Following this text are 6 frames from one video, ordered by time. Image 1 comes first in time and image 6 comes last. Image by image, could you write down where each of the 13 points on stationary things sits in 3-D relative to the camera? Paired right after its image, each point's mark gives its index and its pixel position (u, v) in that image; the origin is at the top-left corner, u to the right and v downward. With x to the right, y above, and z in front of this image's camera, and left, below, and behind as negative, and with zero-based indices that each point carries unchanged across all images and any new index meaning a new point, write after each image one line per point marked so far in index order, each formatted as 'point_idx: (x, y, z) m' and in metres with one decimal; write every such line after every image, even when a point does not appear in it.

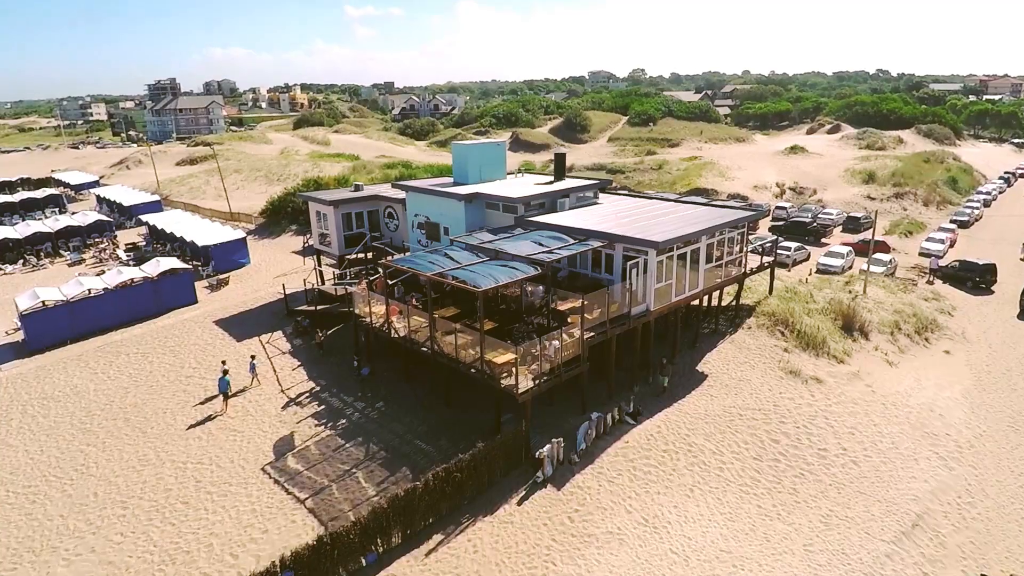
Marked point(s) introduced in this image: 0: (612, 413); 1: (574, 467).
0: (+3.5, -4.3, +19.3) m
1: (+1.9, -5.5, +17.1) m
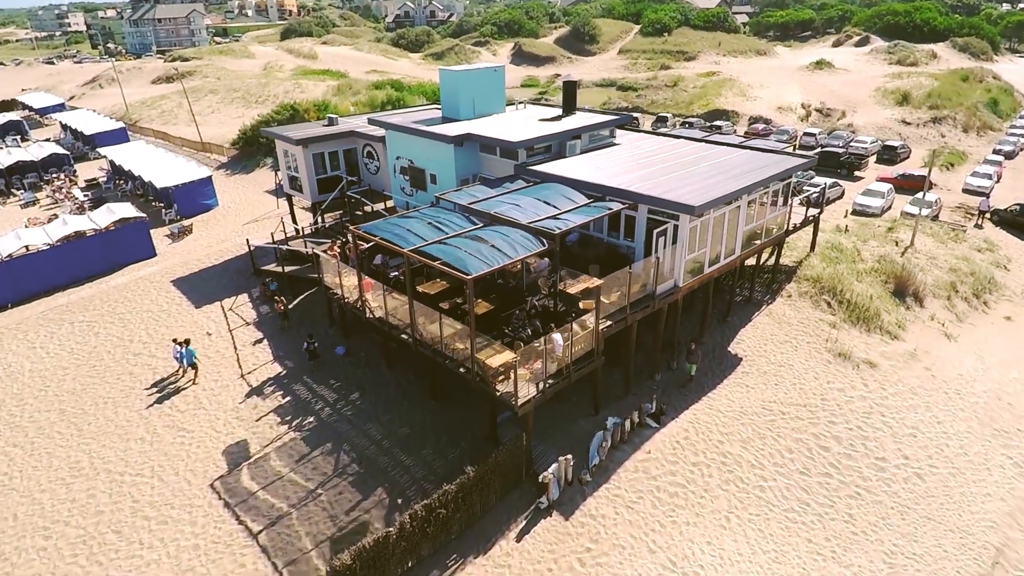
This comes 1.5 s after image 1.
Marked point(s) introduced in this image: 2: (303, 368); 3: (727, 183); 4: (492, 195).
0: (+3.4, -3.6, +16.2) m
1: (+1.8, -5.1, +14.2) m
2: (-7.1, -2.7, +19.0) m
3: (+6.8, +3.3, +17.7) m
4: (-0.6, +3.0, +18.1) m
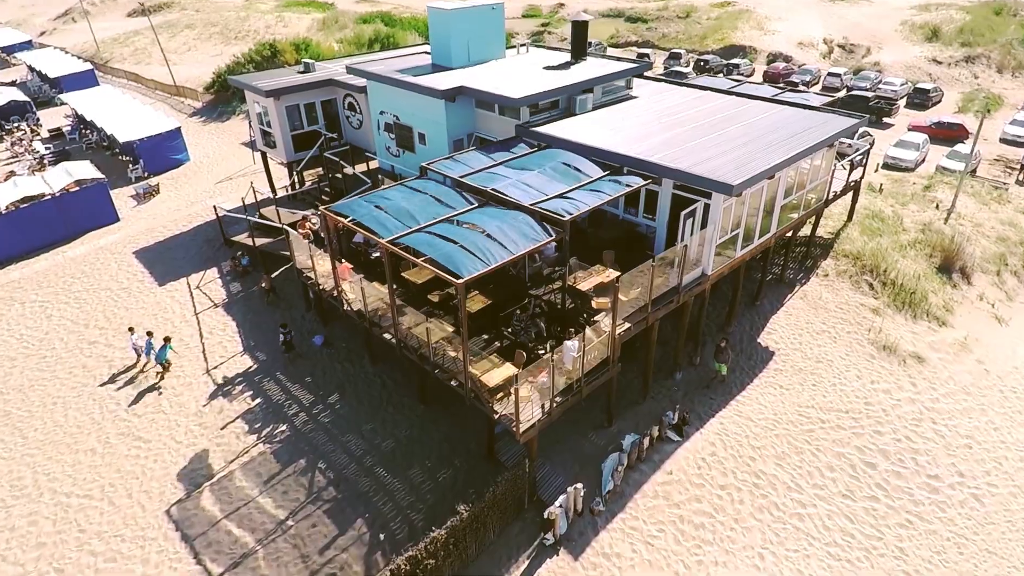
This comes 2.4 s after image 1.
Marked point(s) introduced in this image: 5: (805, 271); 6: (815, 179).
0: (+3.4, -3.4, +14.1) m
1: (+1.8, -5.1, +12.2) m
2: (-7.1, -2.2, +16.8) m
3: (+6.8, +3.6, +15.0) m
4: (-0.6, +3.3, +15.4) m
5: (+10.2, +0.6, +19.5) m
6: (+9.7, +3.5, +17.9) m
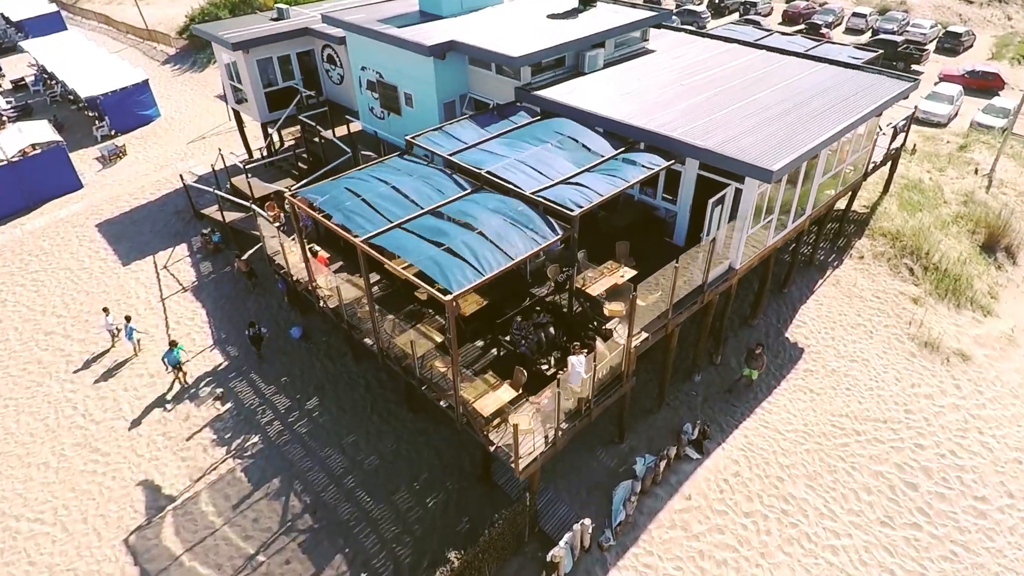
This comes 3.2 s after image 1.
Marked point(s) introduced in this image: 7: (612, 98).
0: (+3.4, -3.4, +12.6) m
1: (+1.8, -5.2, +10.9) m
2: (-7.1, -1.9, +15.2) m
3: (+6.8, +3.7, +12.7) m
4: (-0.7, +3.5, +13.2) m
5: (+10.2, +1.1, +17.5) m
6: (+9.7, +3.9, +15.7) m
7: (+2.5, +4.8, +14.2) m
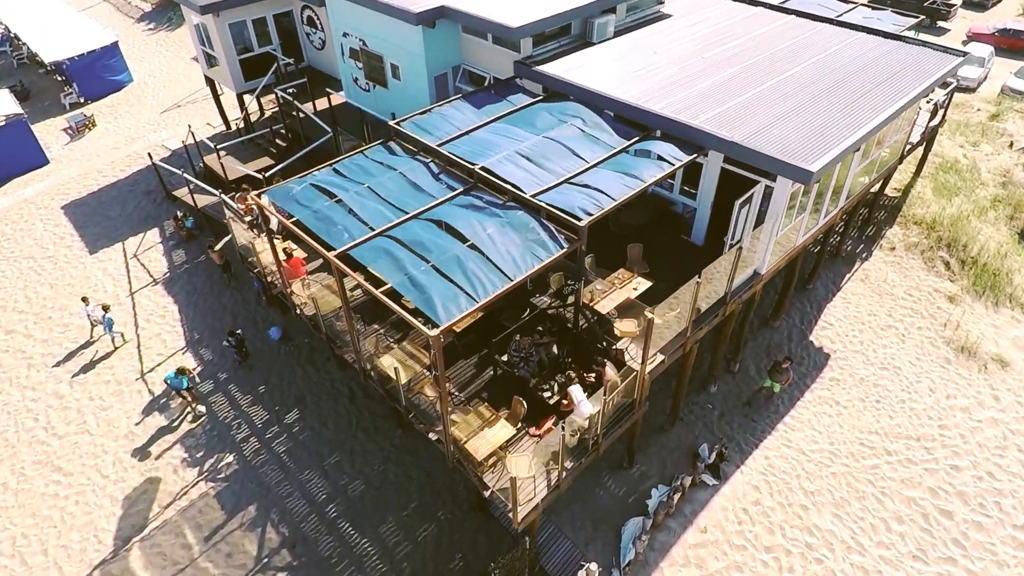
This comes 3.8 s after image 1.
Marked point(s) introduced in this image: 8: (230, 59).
0: (+3.4, -3.6, +11.4) m
1: (+1.8, -5.5, +9.9) m
2: (-7.2, -1.9, +13.9) m
3: (+6.7, +3.5, +11.1) m
4: (-0.7, +3.3, +11.6) m
5: (+10.1, +1.3, +16.0) m
6: (+9.7, +3.9, +14.1) m
7: (+2.5, +4.8, +12.5) m
8: (-9.4, +7.5, +18.5) m
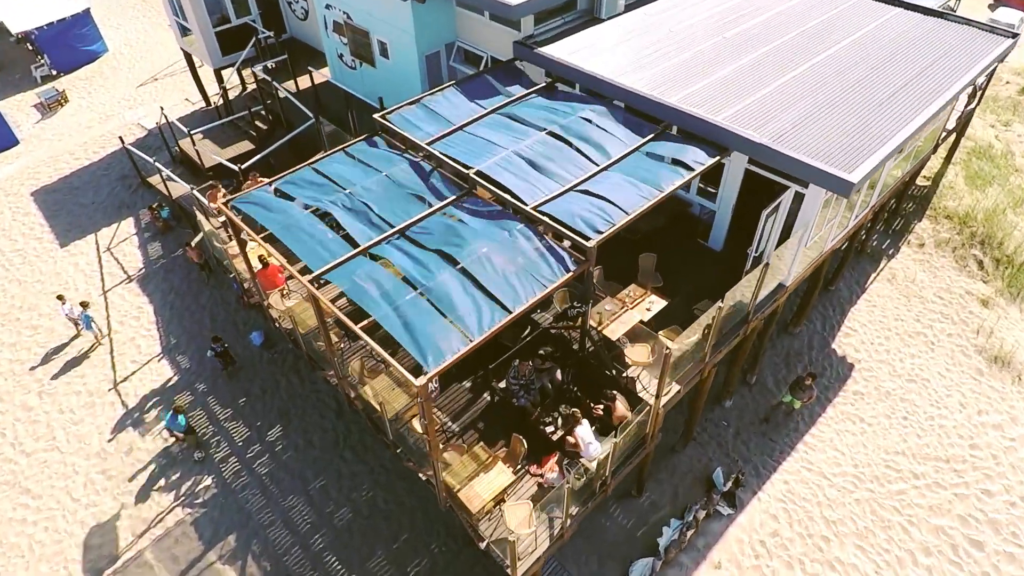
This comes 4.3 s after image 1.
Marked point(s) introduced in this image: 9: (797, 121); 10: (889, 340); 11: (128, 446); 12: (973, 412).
0: (+3.4, -3.8, +10.6) m
1: (+1.8, -5.8, +9.2) m
2: (-7.2, -2.0, +13.0) m
3: (+6.7, +3.2, +9.8) m
4: (-0.7, +3.1, +10.3) m
5: (+10.1, +1.3, +14.9) m
6: (+9.7, +3.8, +12.8) m
7: (+2.5, +4.6, +11.1) m
8: (-9.4, +7.7, +17.0) m
9: (+4.9, +2.9, +9.4) m
10: (+8.8, -1.2, +13.1) m
11: (-8.2, -3.4, +11.9) m
12: (+9.9, -2.6, +12.0) m
